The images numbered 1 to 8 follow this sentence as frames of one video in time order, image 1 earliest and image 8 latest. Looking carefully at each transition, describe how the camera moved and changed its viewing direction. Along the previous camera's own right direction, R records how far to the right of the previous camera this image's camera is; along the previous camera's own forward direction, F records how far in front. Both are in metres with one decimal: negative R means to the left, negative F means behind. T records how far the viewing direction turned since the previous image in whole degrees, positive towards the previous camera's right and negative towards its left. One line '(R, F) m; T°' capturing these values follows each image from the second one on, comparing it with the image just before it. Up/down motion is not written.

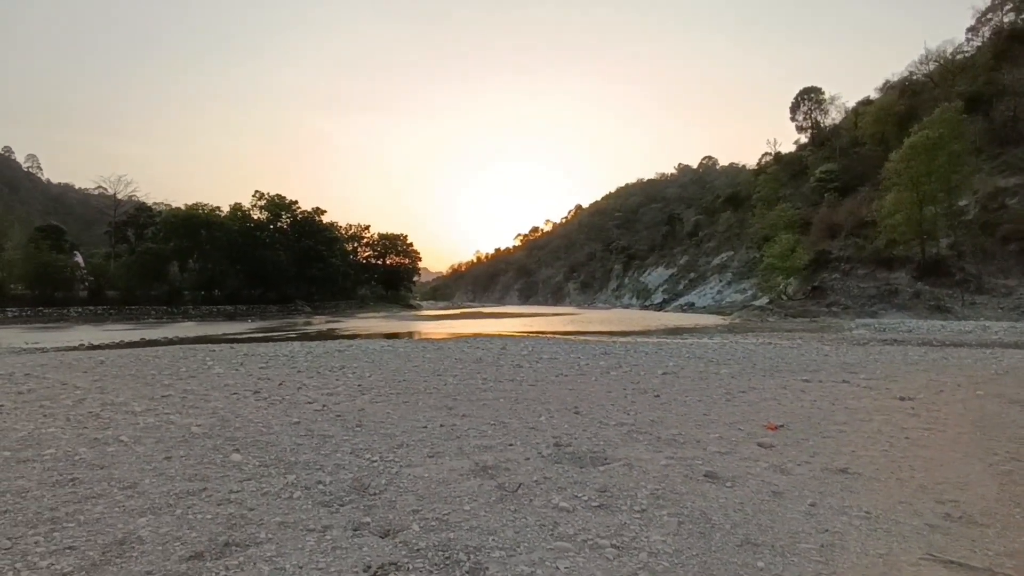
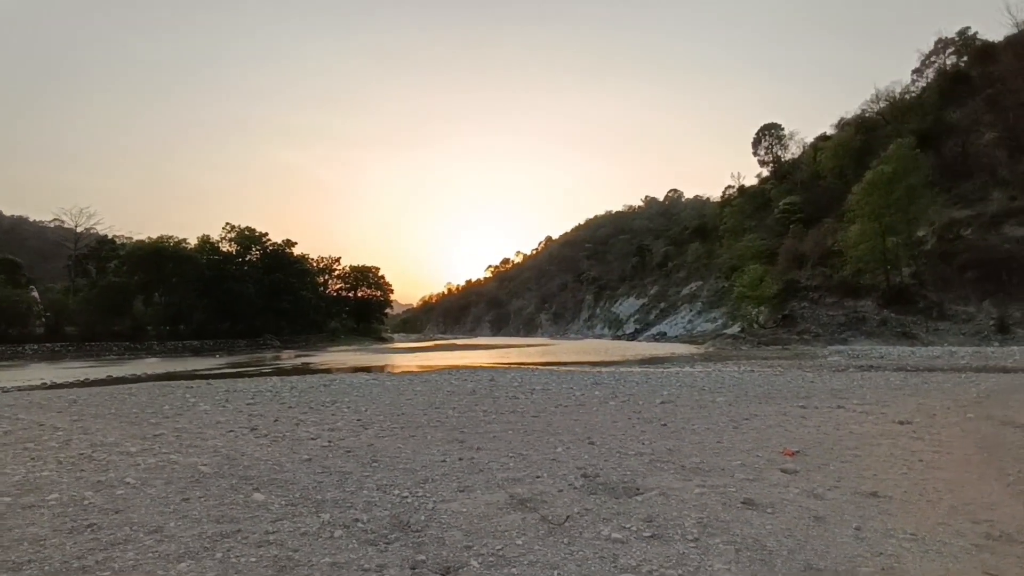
(-0.7, 0.0) m; +3°
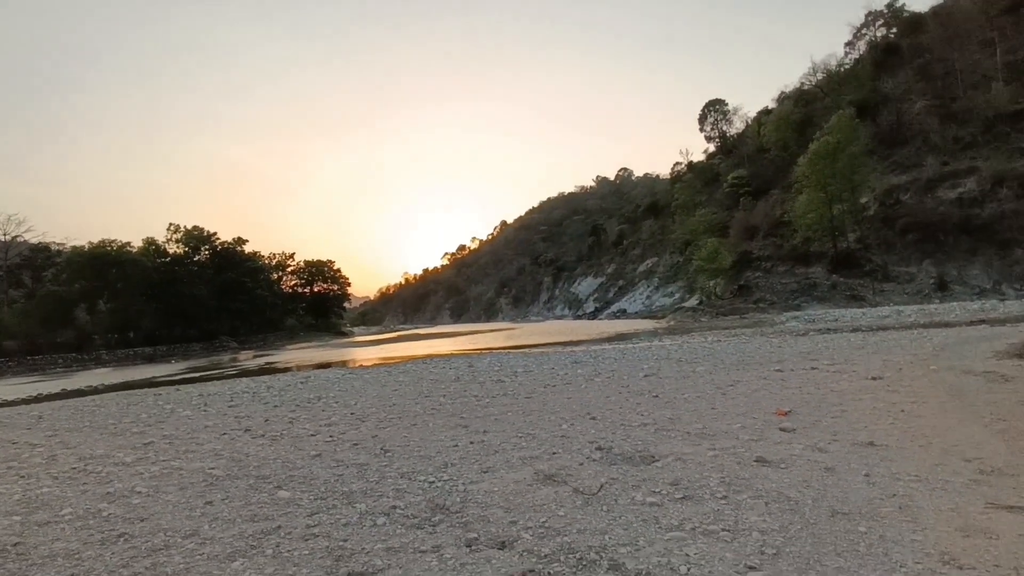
(-0.6, -0.1) m; +4°
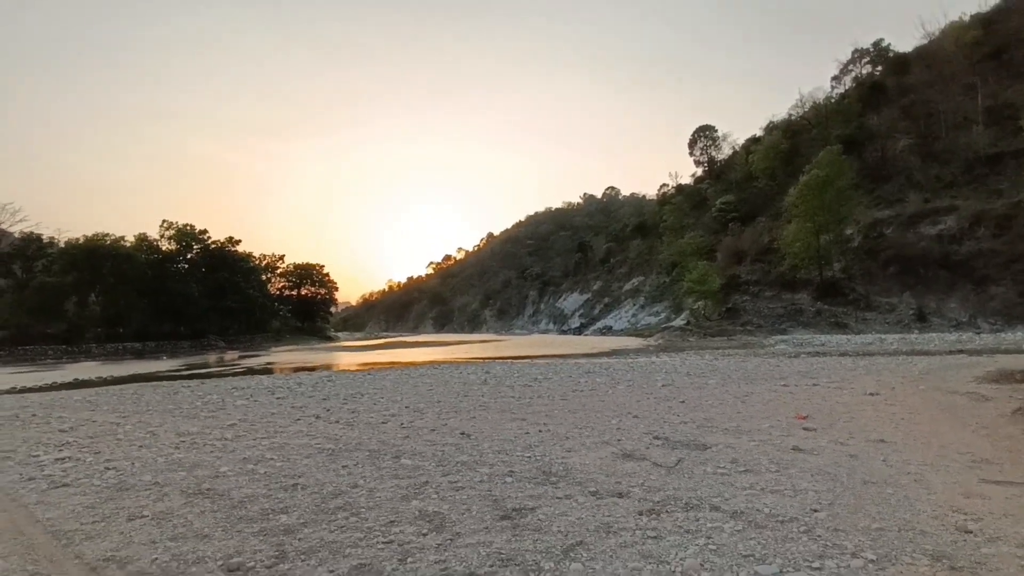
(-1.4, -1.4) m; +2°
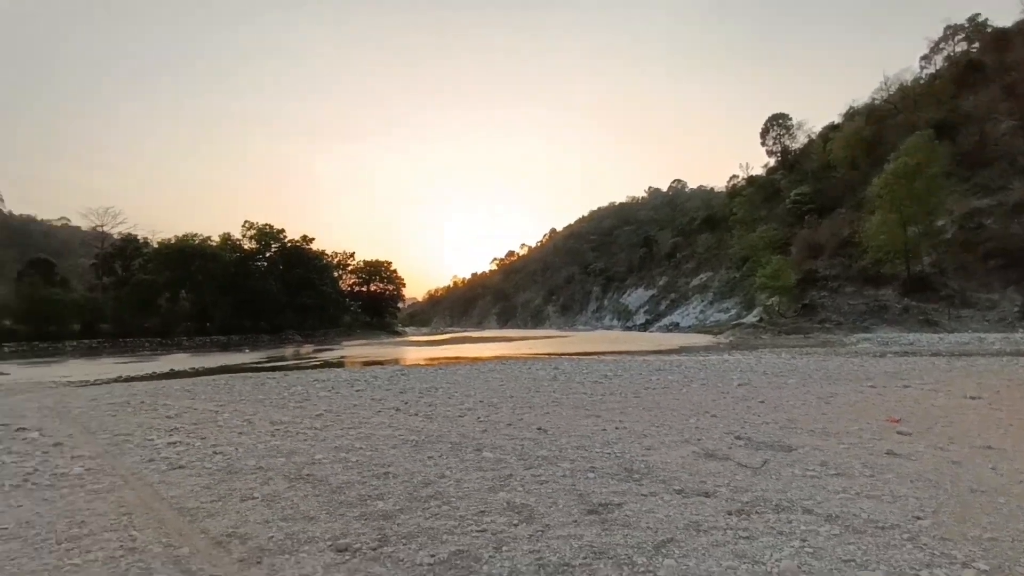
(-0.2, -0.1) m; -6°
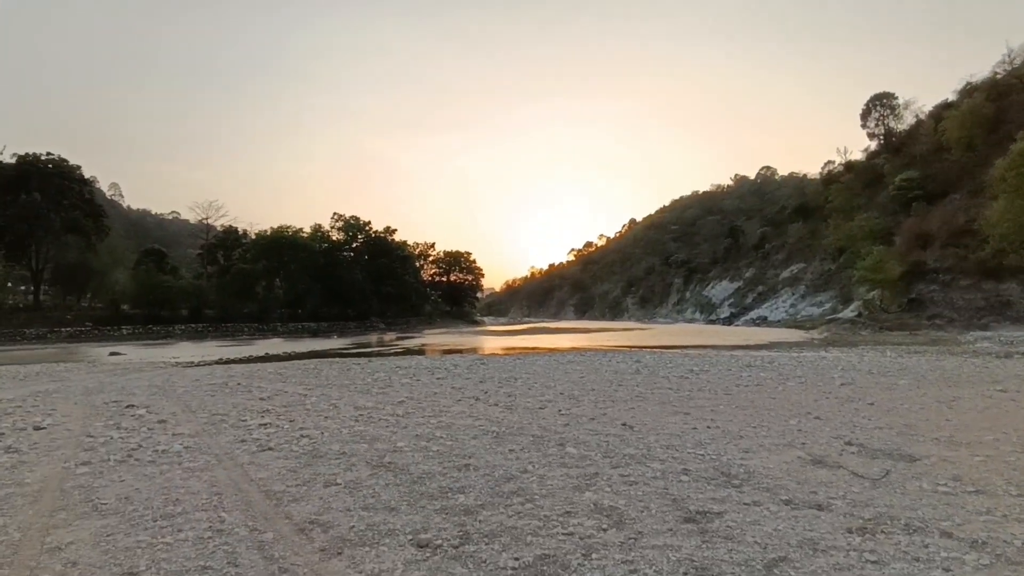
(-0.1, +0.3) m; -8°
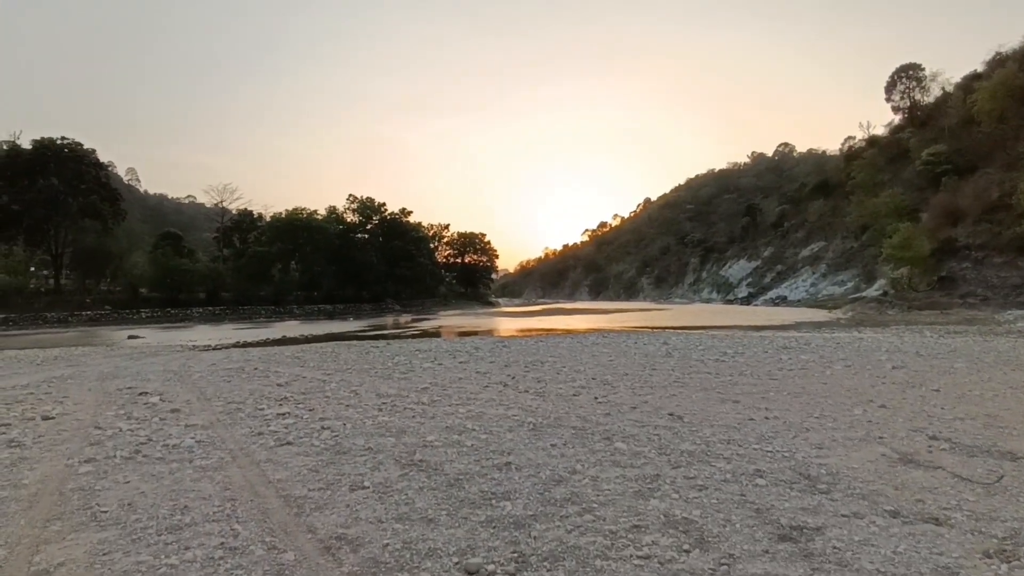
(-0.3, +0.8) m; -1°
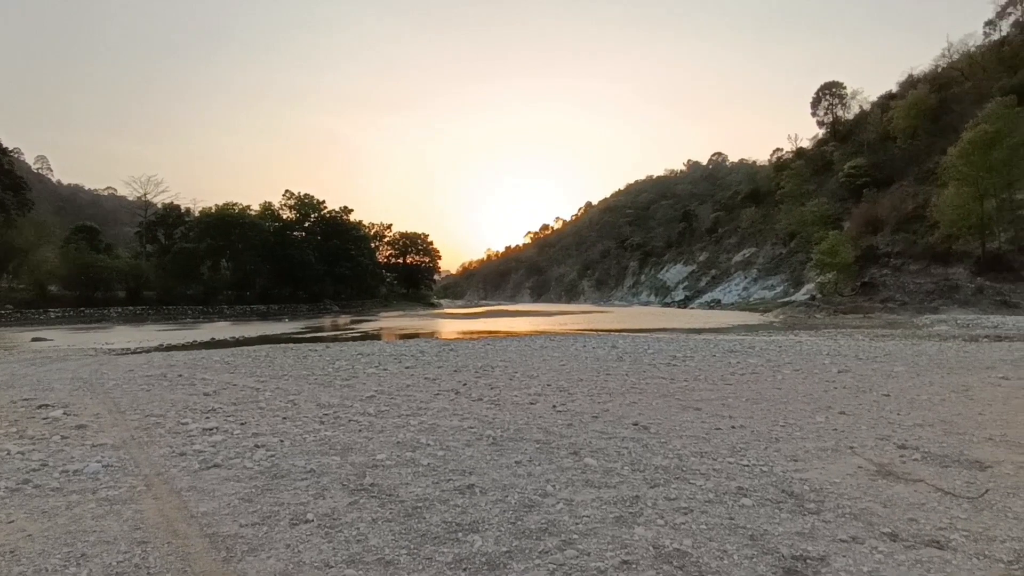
(-0.2, +0.6) m; +6°
